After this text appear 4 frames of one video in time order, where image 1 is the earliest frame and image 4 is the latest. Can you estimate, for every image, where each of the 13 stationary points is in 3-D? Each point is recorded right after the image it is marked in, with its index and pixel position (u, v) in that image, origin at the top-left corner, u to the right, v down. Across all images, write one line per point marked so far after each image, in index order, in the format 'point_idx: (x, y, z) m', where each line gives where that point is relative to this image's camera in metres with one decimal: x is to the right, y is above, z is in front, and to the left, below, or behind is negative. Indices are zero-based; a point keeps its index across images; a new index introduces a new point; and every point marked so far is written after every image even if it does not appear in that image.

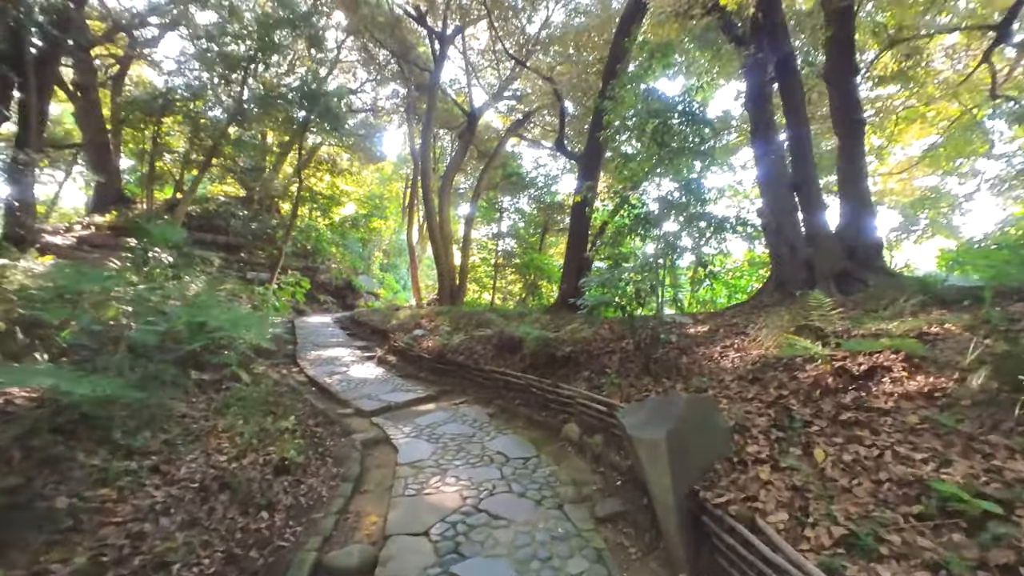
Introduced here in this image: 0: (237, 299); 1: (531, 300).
0: (-5.2, -0.3, +8.6) m
1: (+0.6, -0.4, +14.2) m
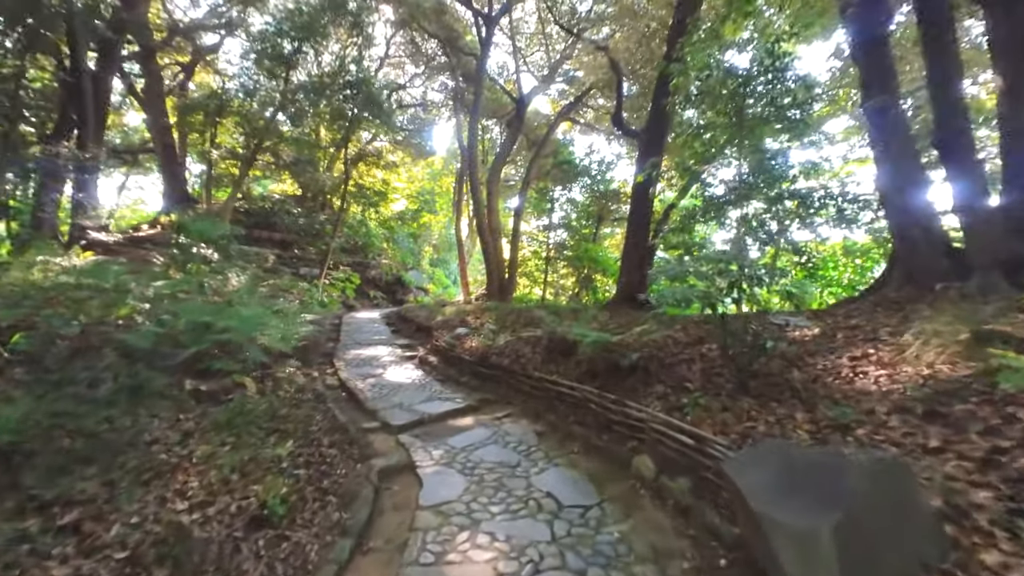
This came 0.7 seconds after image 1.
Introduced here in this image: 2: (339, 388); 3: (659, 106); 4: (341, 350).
0: (-4.2, -0.2, +8.4) m
1: (+2.1, -0.2, +13.3) m
2: (-1.9, -1.1, +4.9) m
3: (+2.2, +2.8, +6.9) m
4: (-2.5, -0.9, +6.7) m
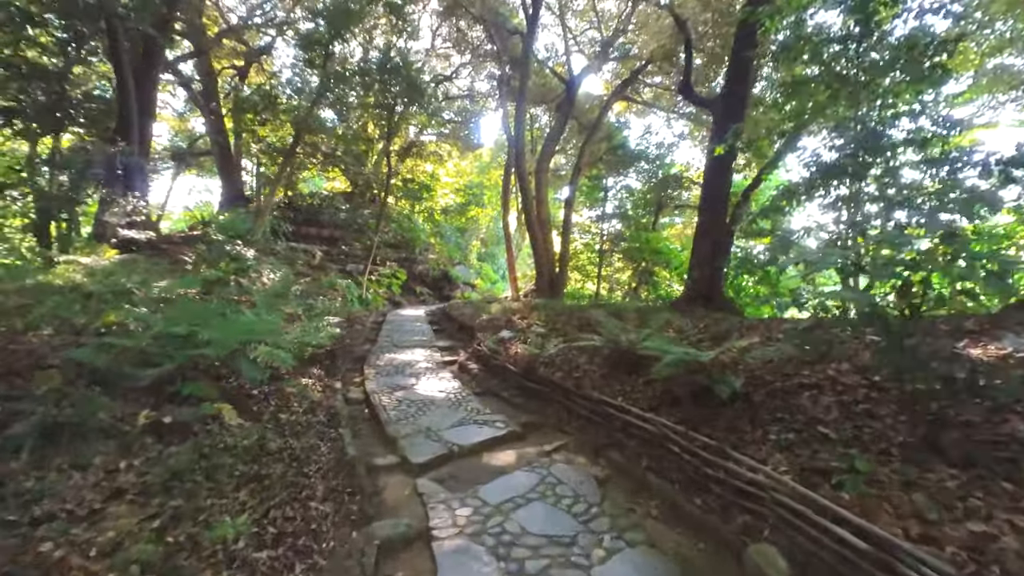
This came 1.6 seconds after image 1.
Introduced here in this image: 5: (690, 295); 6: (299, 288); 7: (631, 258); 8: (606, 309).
0: (-3.4, -0.1, +8.0) m
1: (+3.5, -0.1, +12.1) m
2: (-1.4, -1.1, +4.2) m
3: (+2.9, +2.8, +5.8) m
4: (-1.8, -0.9, +6.1) m
5: (+2.5, -0.1, +6.4) m
6: (-3.5, 0.0, +7.5) m
7: (+3.0, +0.7, +11.9) m
8: (+1.2, -0.3, +5.6) m
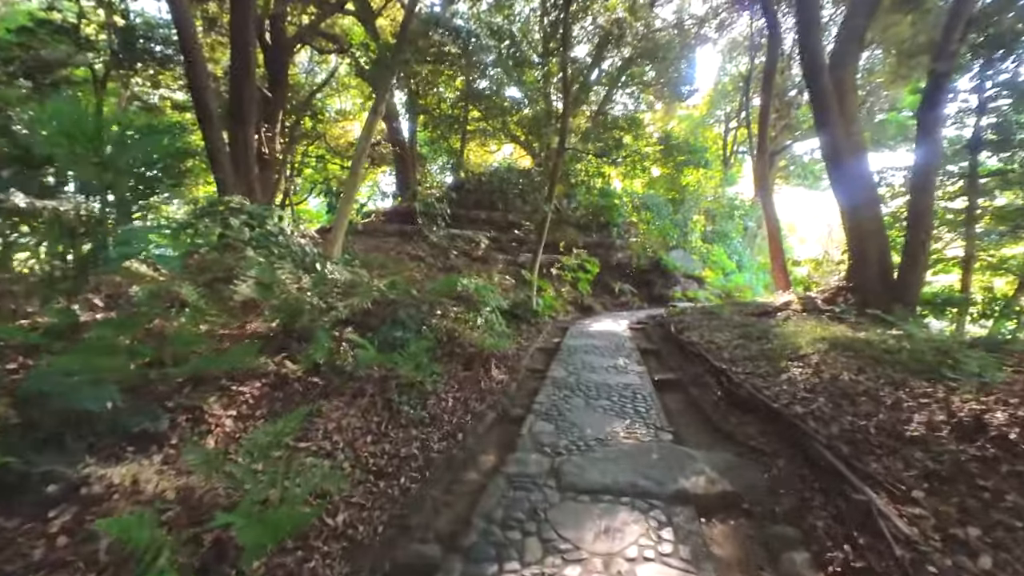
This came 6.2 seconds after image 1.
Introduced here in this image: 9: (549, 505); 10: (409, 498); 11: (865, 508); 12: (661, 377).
0: (-0.8, -0.2, +4.0) m
1: (+7.1, 0.0, +4.9) m
2: (-0.5, -1.2, -0.2) m
3: (+3.9, +2.8, -0.6) m
4: (-0.2, -1.0, +1.7) m
5: (+3.9, -0.1, +0.1) m
6: (-1.1, -0.1, +3.7) m
7: (+6.6, +0.8, +4.9) m
8: (+2.4, -0.3, 0.0) m
9: (+0.2, -1.0, +2.1) m
10: (-0.5, -0.9, +2.1) m
11: (+1.3, -0.8, +1.7) m
12: (+1.4, -0.8, +4.4) m
